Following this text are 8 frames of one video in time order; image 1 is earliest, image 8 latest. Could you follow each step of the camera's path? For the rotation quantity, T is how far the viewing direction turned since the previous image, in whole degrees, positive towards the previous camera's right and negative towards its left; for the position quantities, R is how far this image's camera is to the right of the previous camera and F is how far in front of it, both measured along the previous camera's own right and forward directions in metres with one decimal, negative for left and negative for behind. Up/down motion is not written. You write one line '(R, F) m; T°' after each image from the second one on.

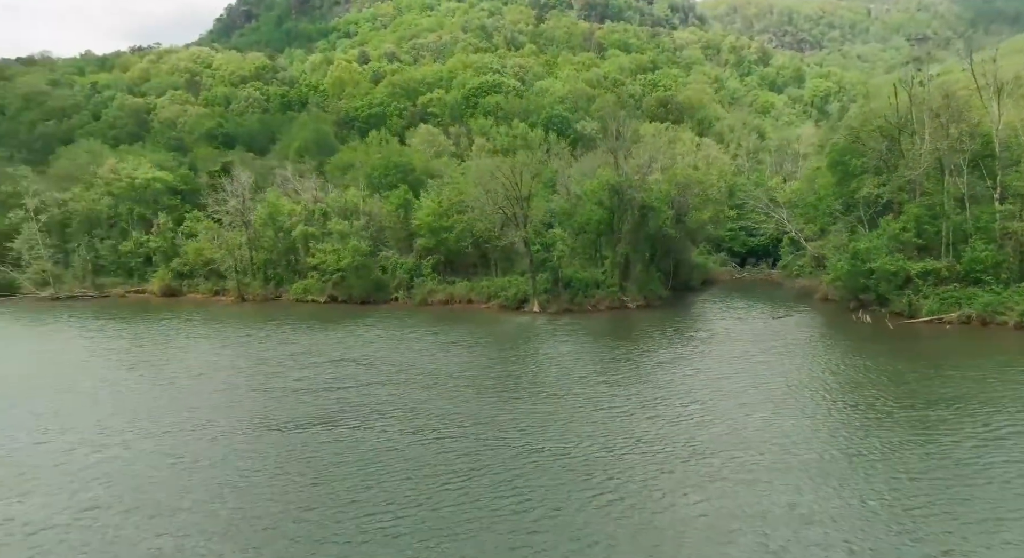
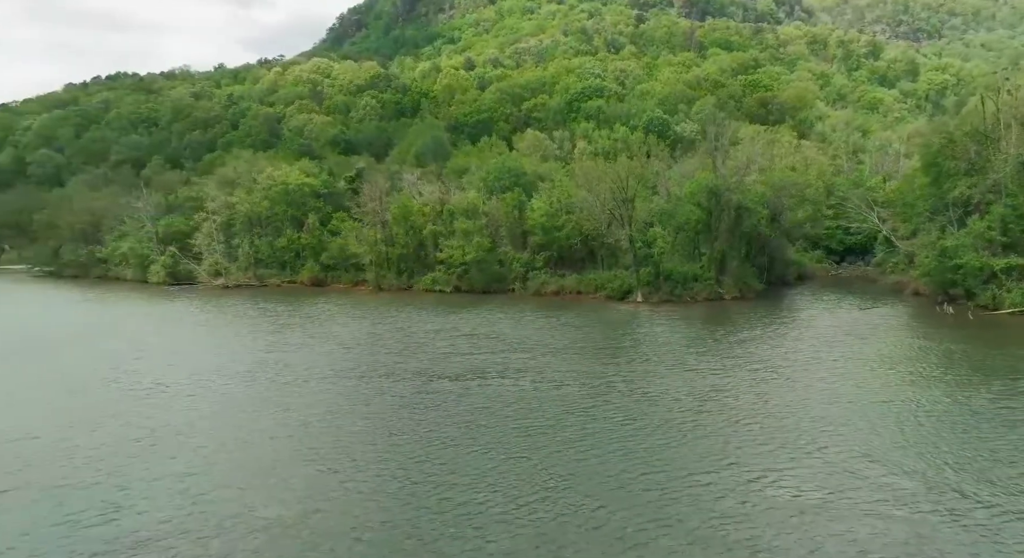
(-0.7, -7.4) m; -7°
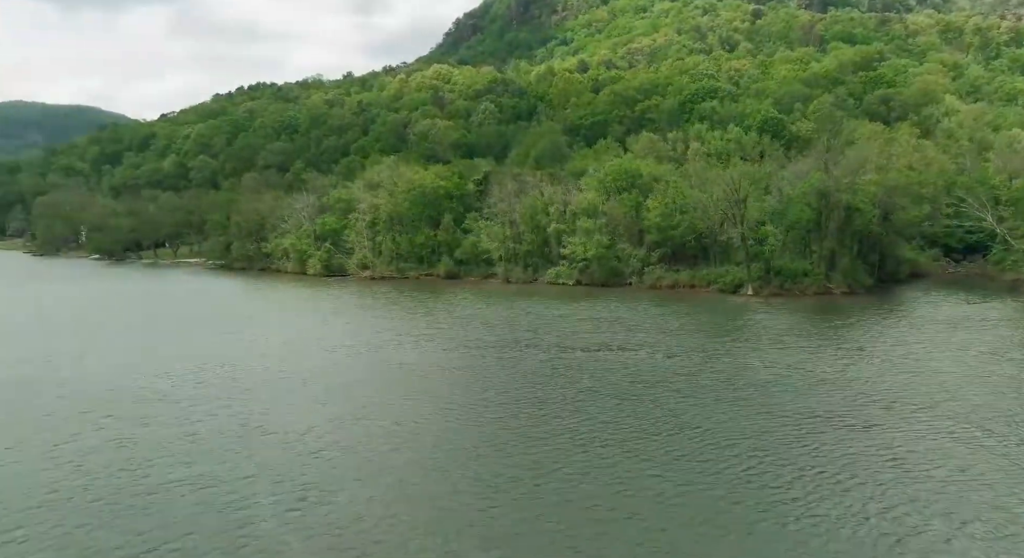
(-0.7, -6.6) m; -8°
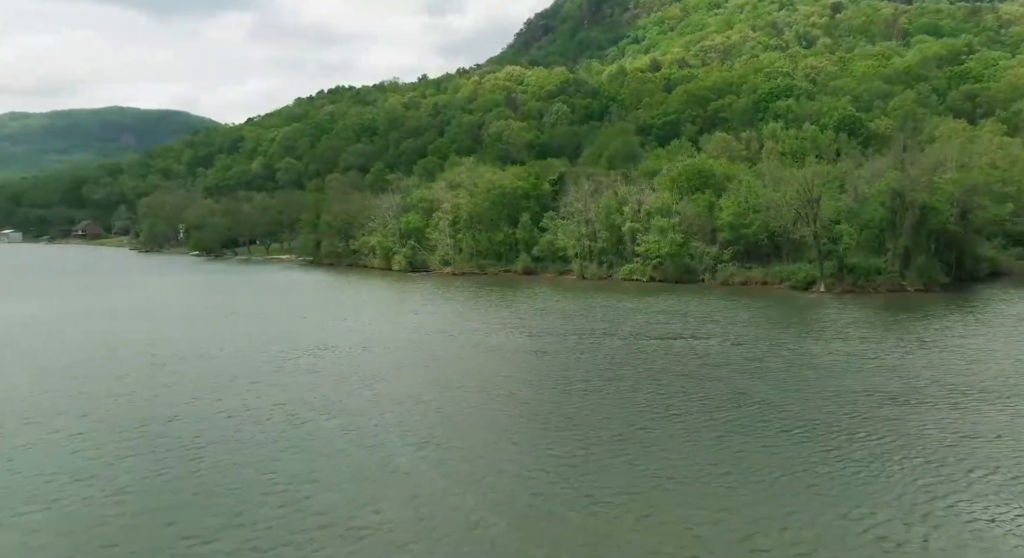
(-0.6, -3.4) m; -5°
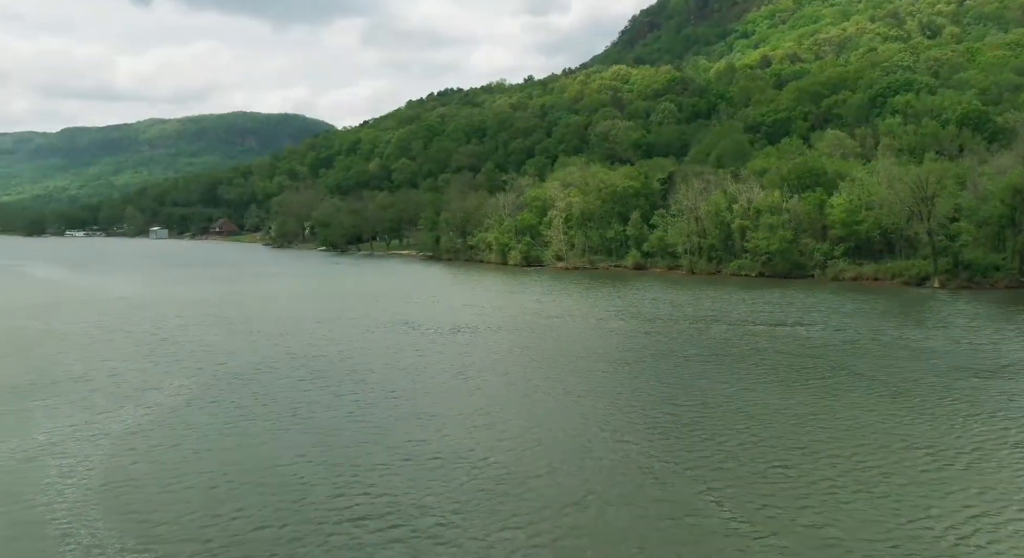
(-0.9, -4.4) m; -7°
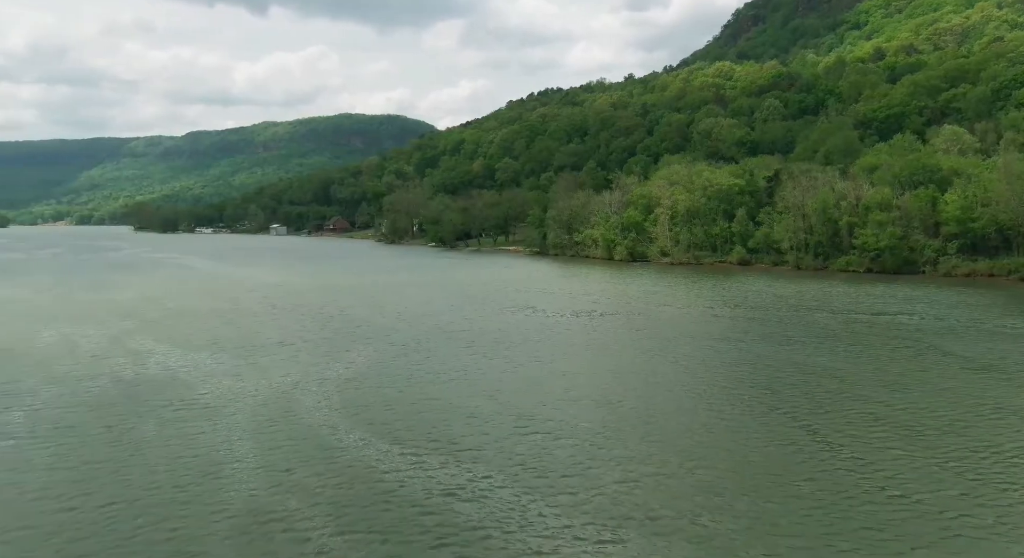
(-1.0, -4.0) m; -7°
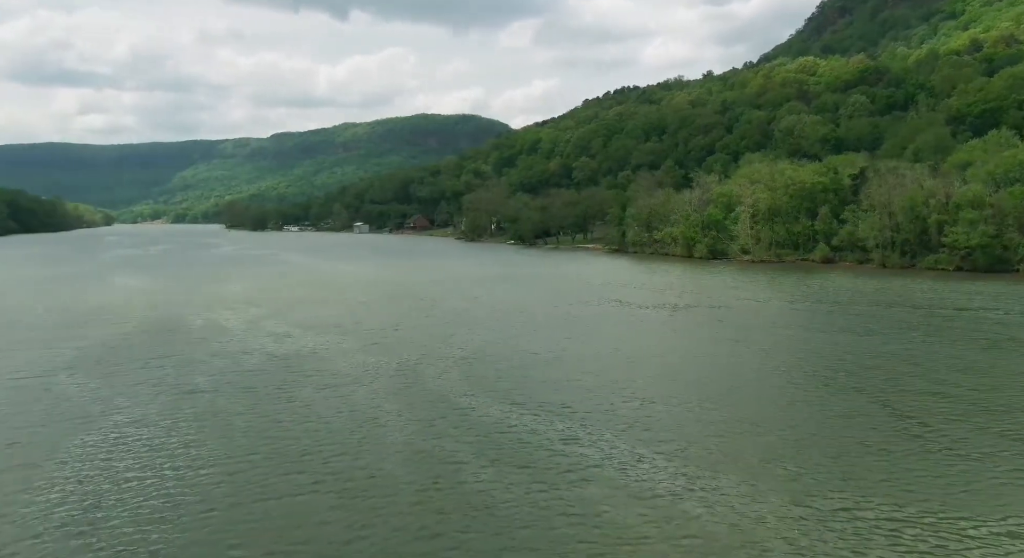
(-0.7, -2.3) m; -5°
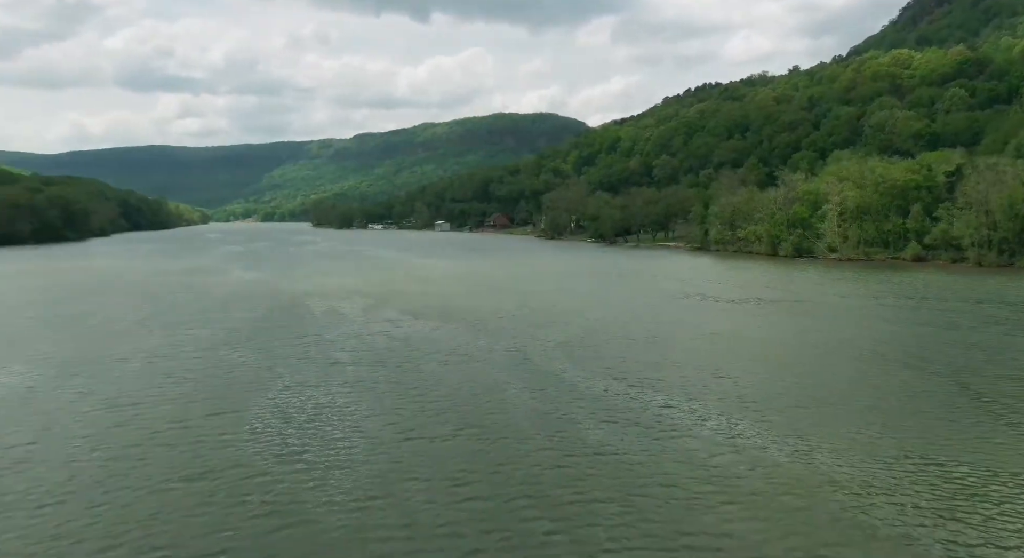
(-0.6, -2.0) m; -6°
